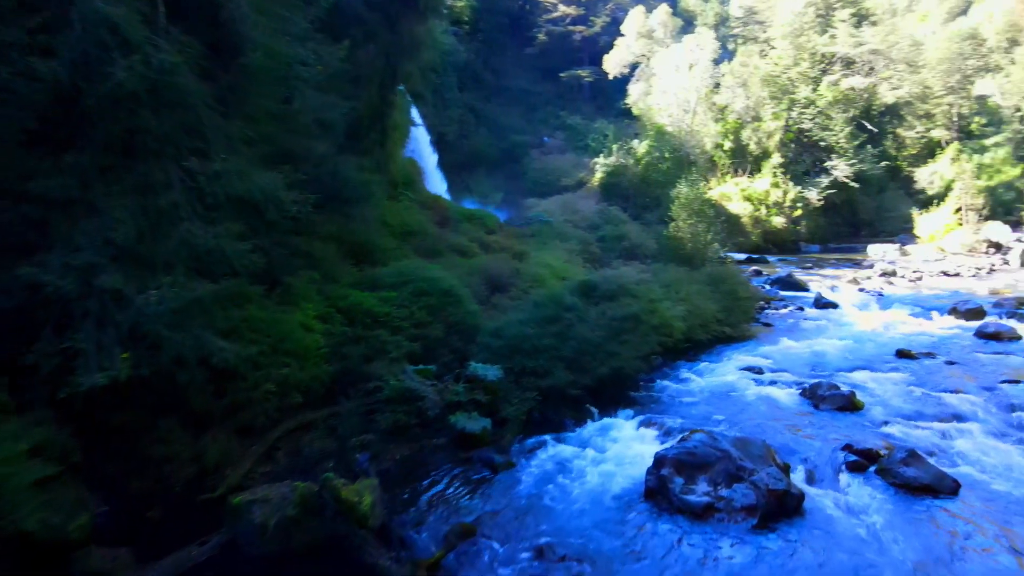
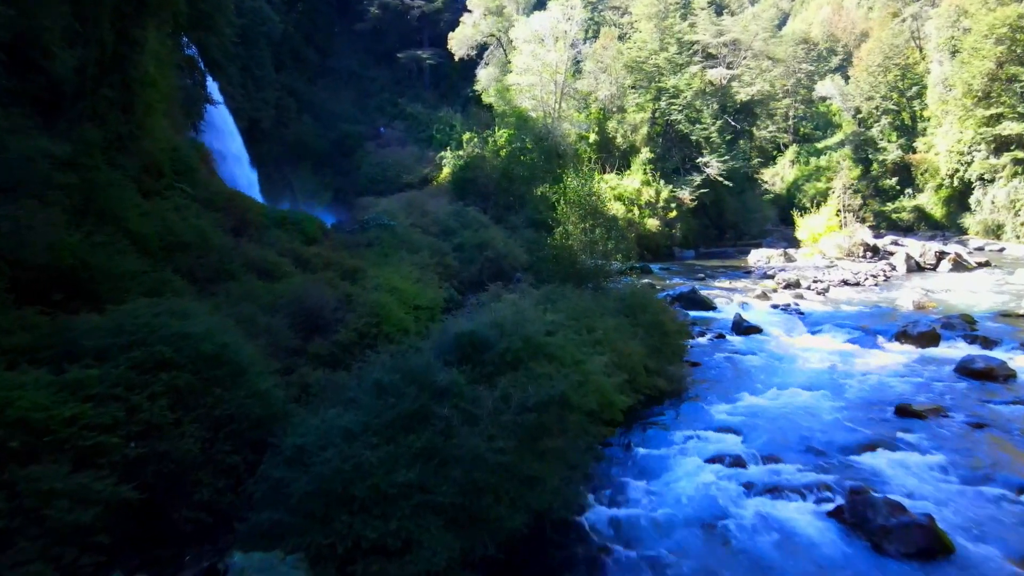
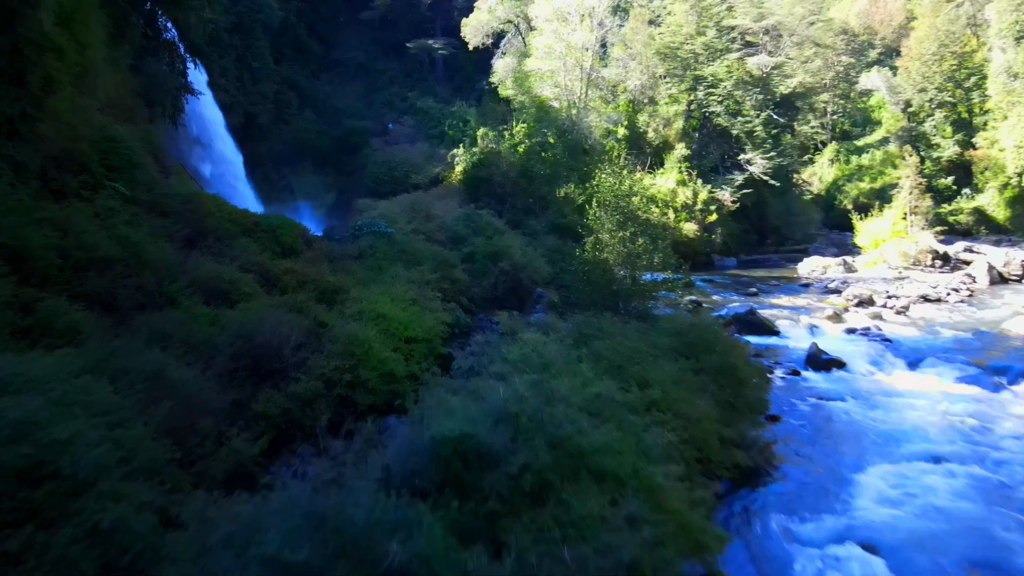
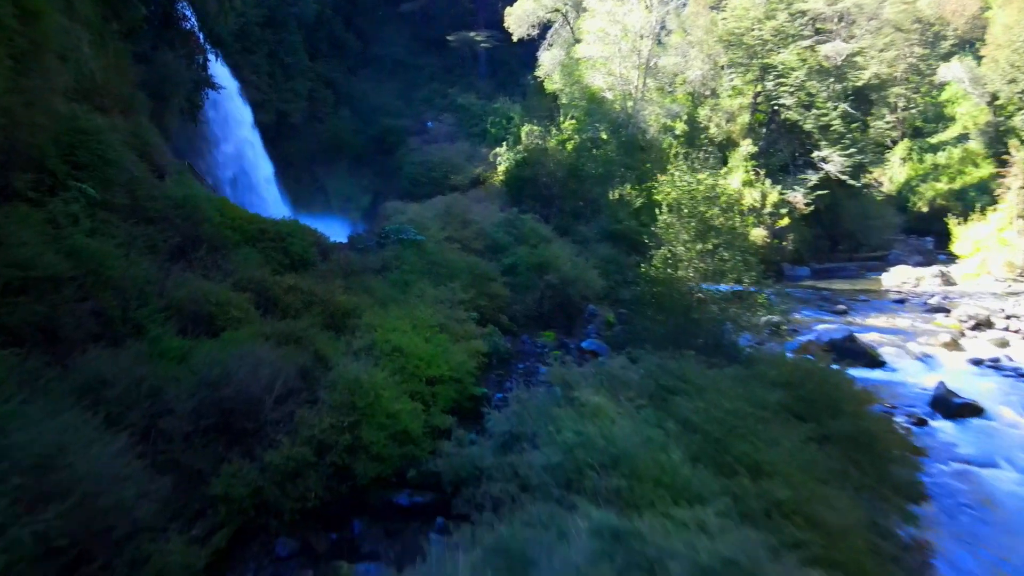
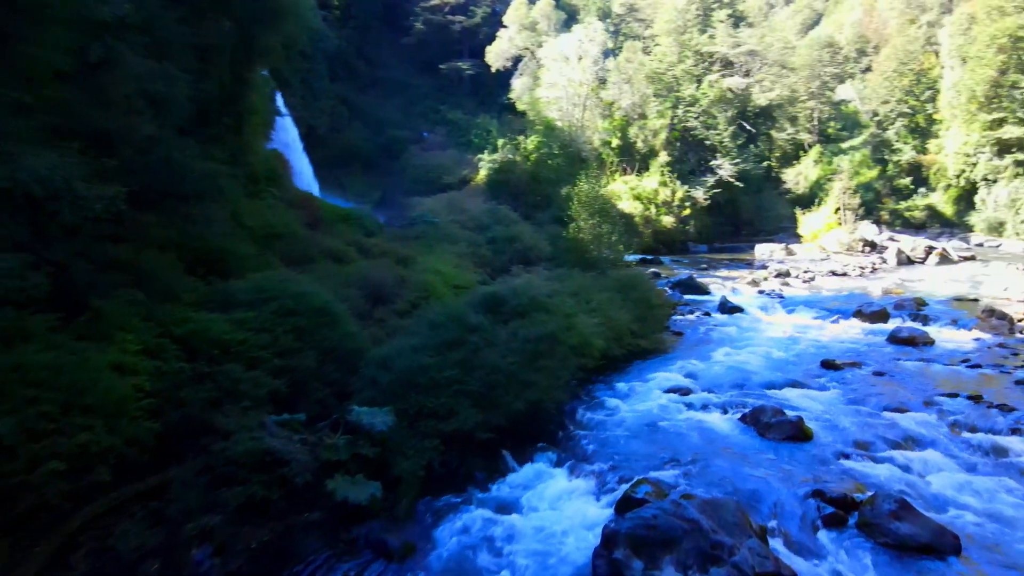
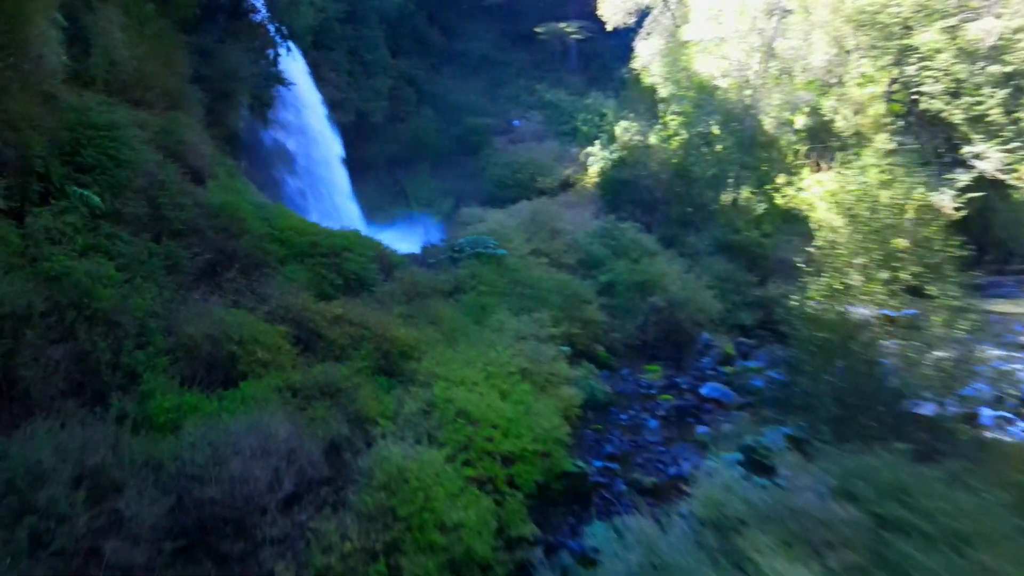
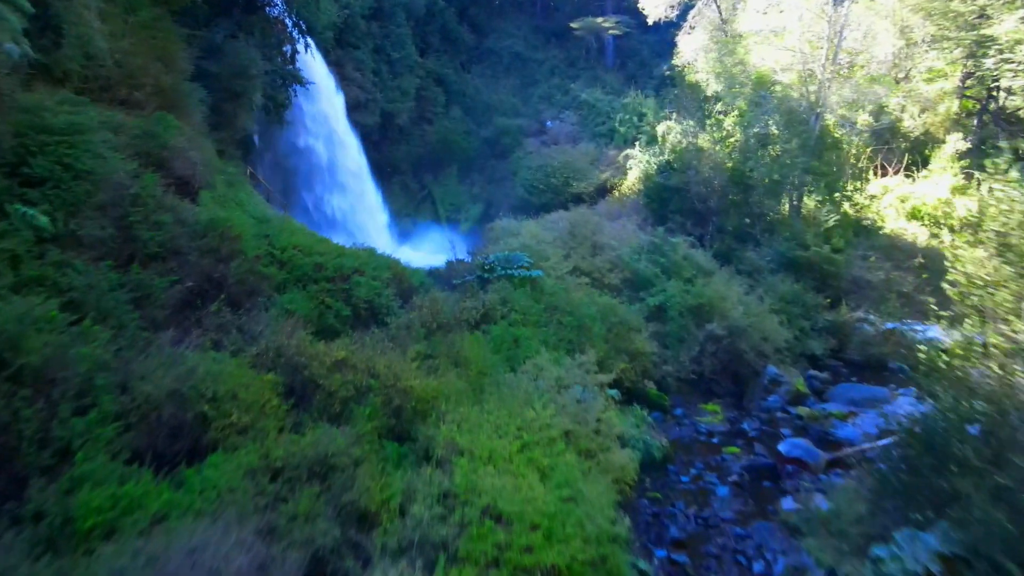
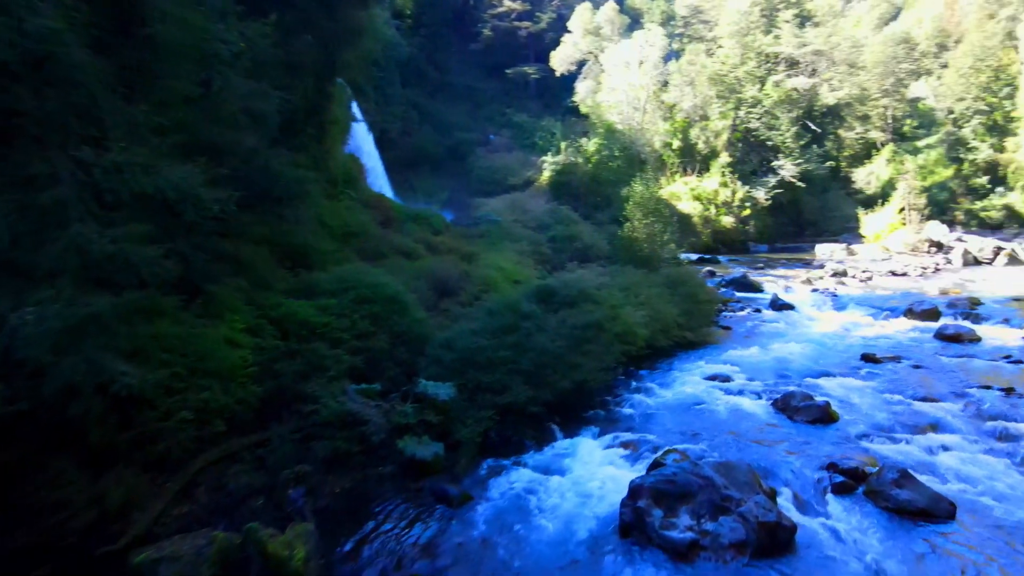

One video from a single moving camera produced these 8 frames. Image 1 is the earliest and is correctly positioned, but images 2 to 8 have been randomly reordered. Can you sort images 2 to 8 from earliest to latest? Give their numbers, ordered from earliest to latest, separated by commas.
8, 5, 2, 3, 4, 6, 7
